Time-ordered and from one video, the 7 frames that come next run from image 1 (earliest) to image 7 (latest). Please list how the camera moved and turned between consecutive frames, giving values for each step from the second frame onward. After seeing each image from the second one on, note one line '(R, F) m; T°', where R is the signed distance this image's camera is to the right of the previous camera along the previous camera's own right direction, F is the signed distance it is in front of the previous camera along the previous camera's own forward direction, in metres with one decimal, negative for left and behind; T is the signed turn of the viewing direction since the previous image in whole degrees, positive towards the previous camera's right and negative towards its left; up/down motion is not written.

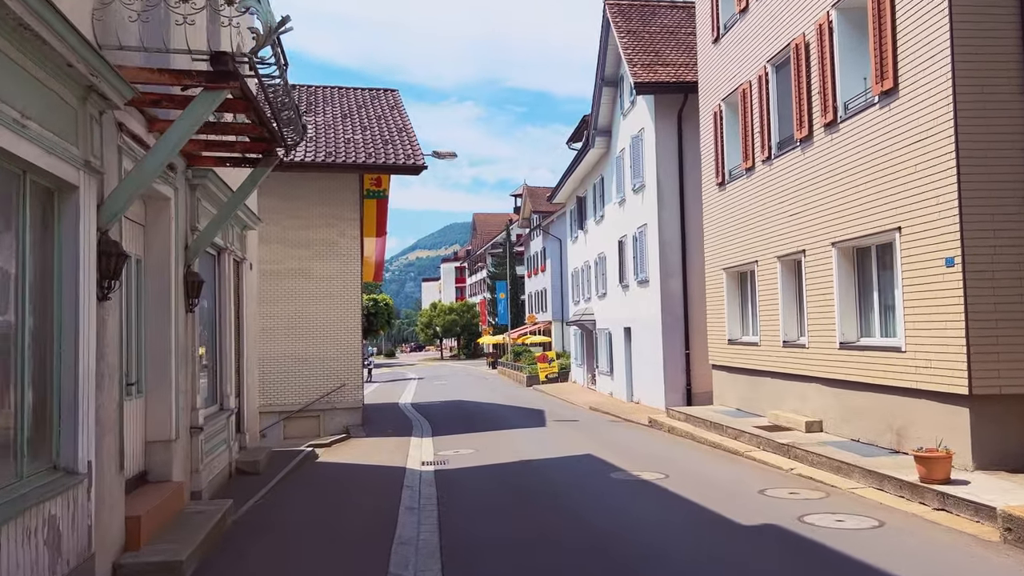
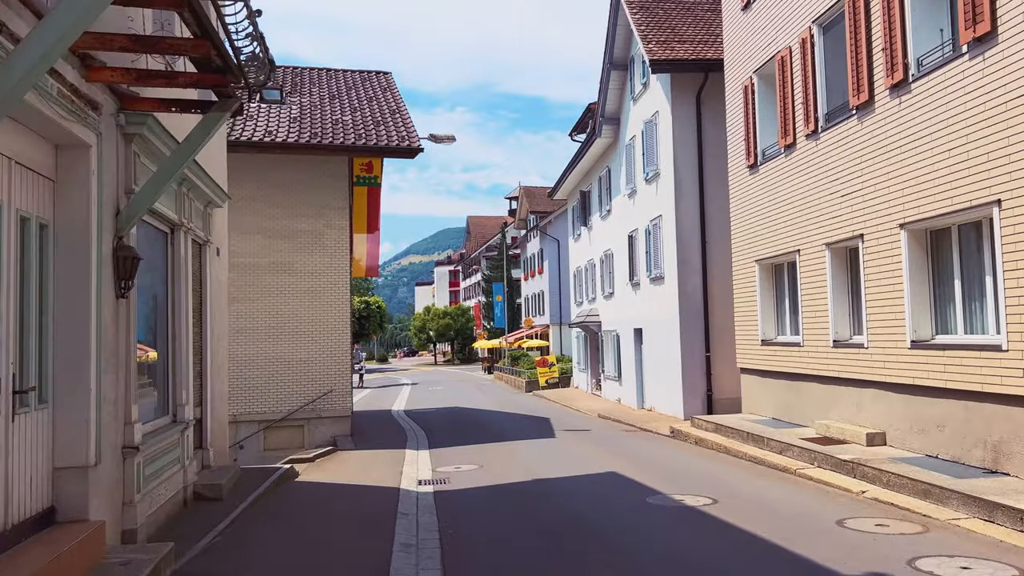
(-0.3, +1.8) m; +1°
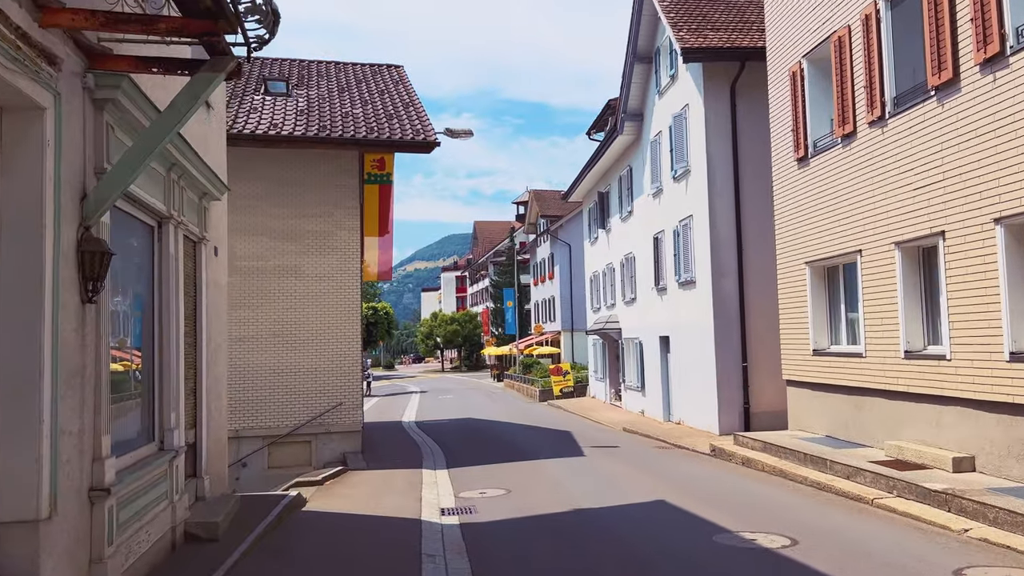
(-0.4, +1.2) m; 0°
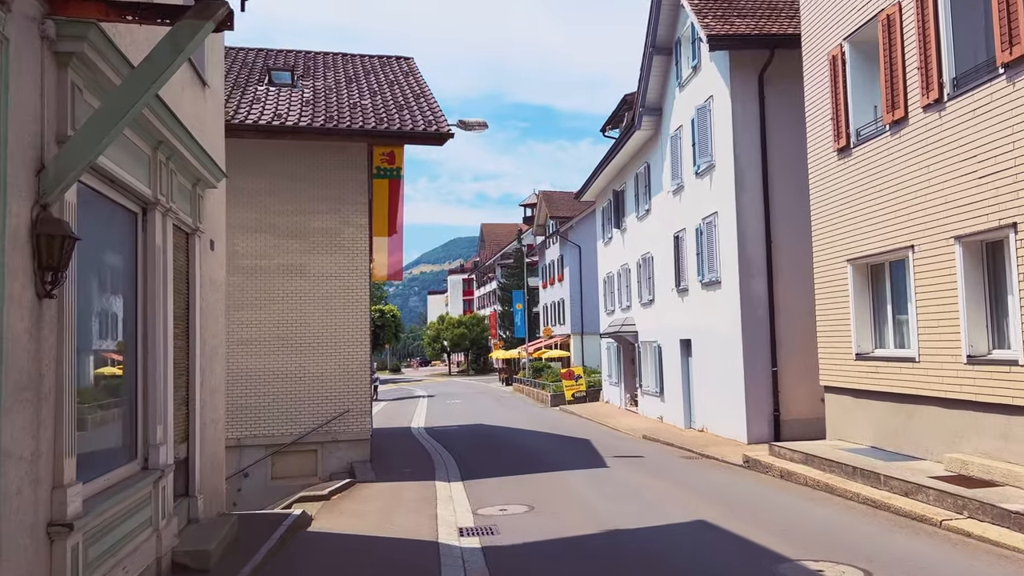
(-0.2, +0.9) m; 0°
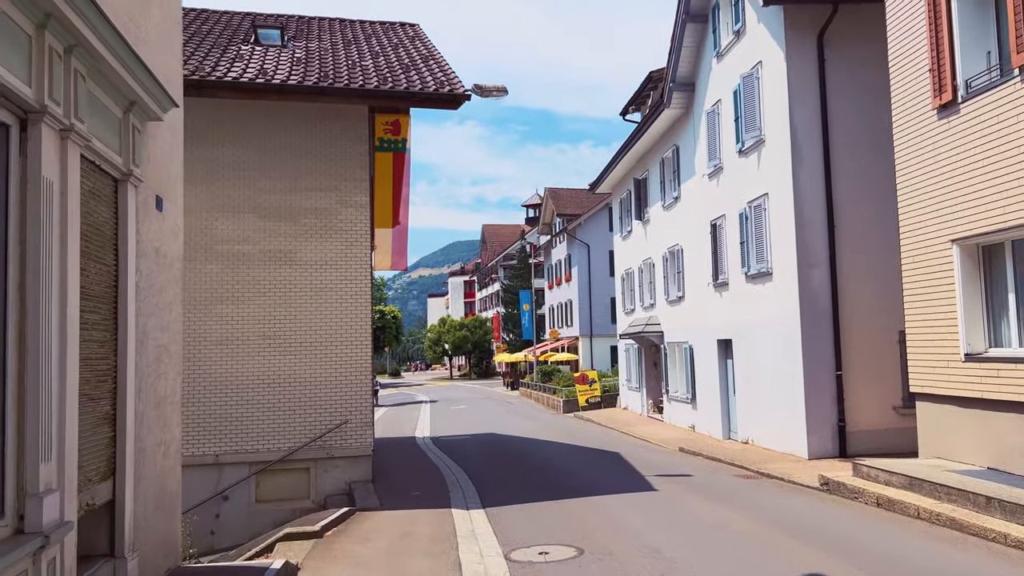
(-0.4, +2.2) m; 0°
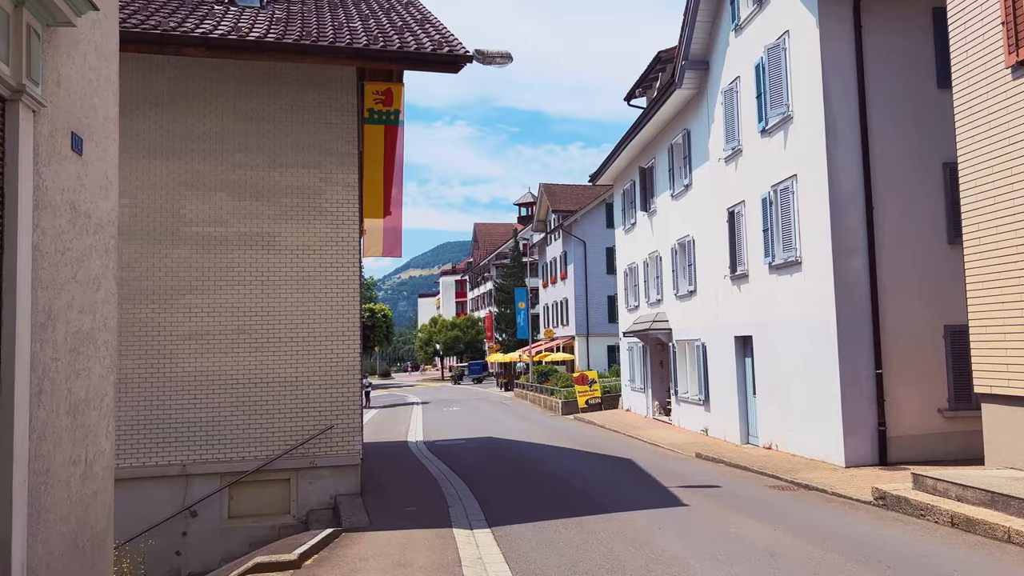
(-0.2, +1.4) m; +1°
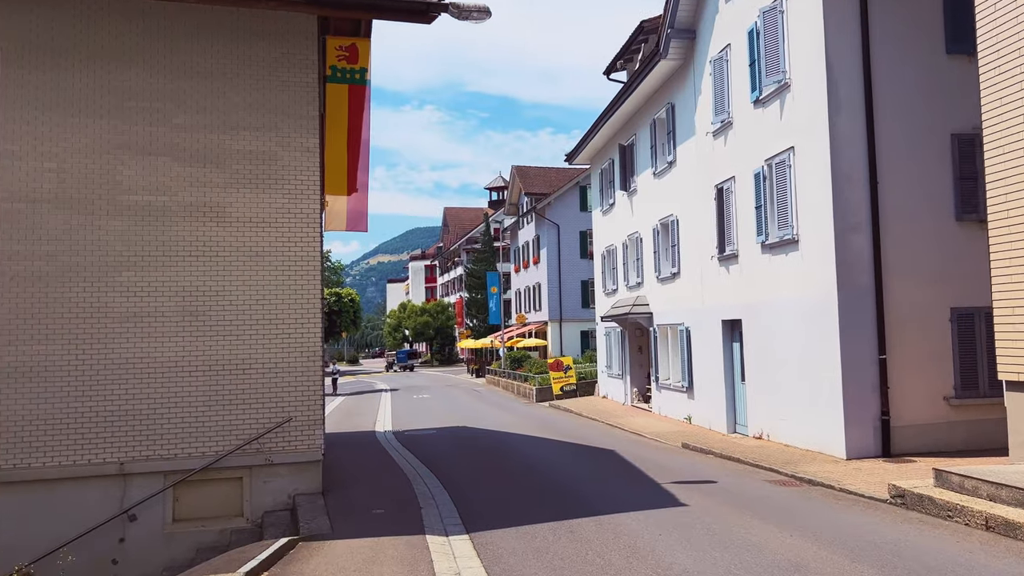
(-0.1, +1.1) m; +2°
